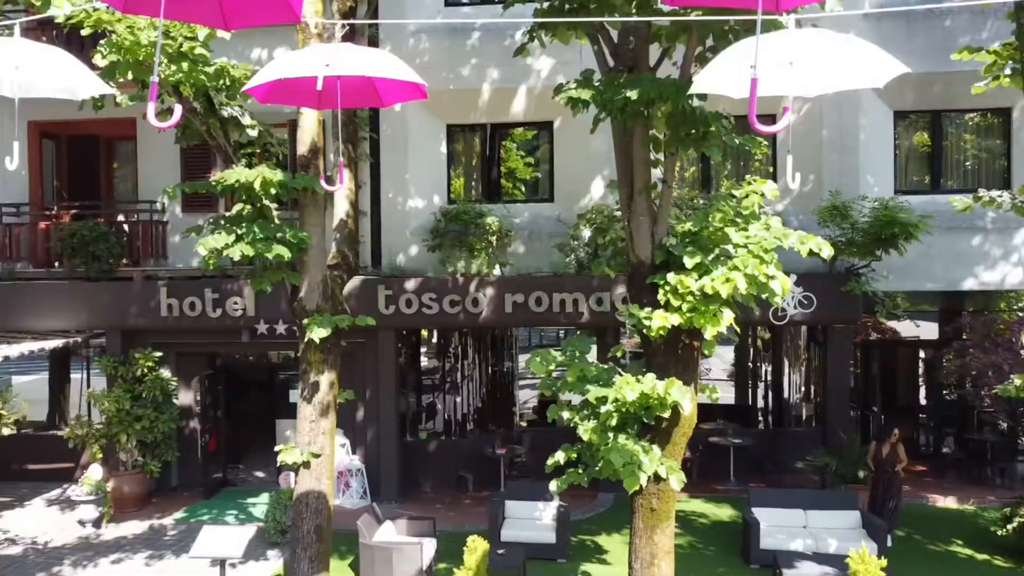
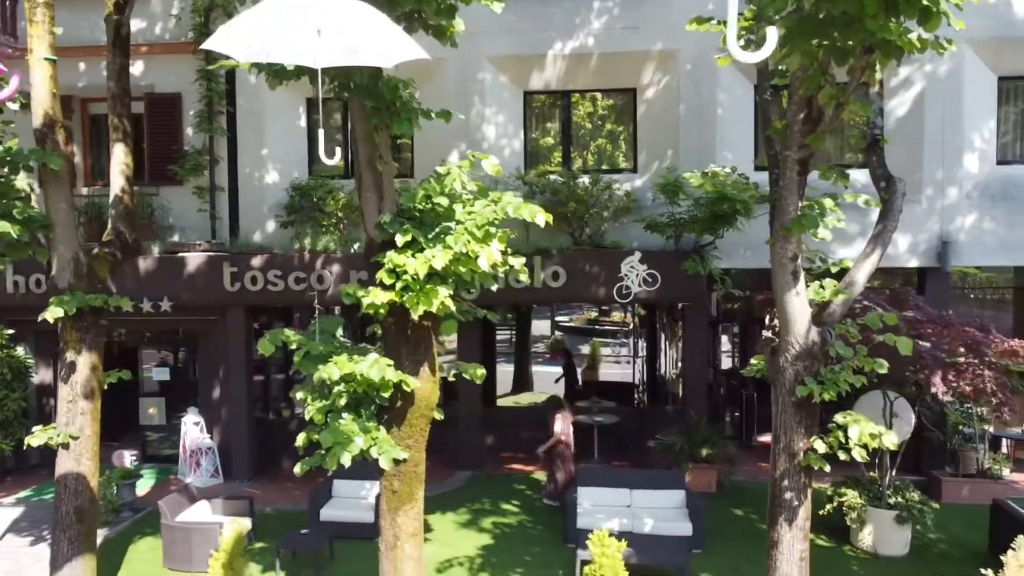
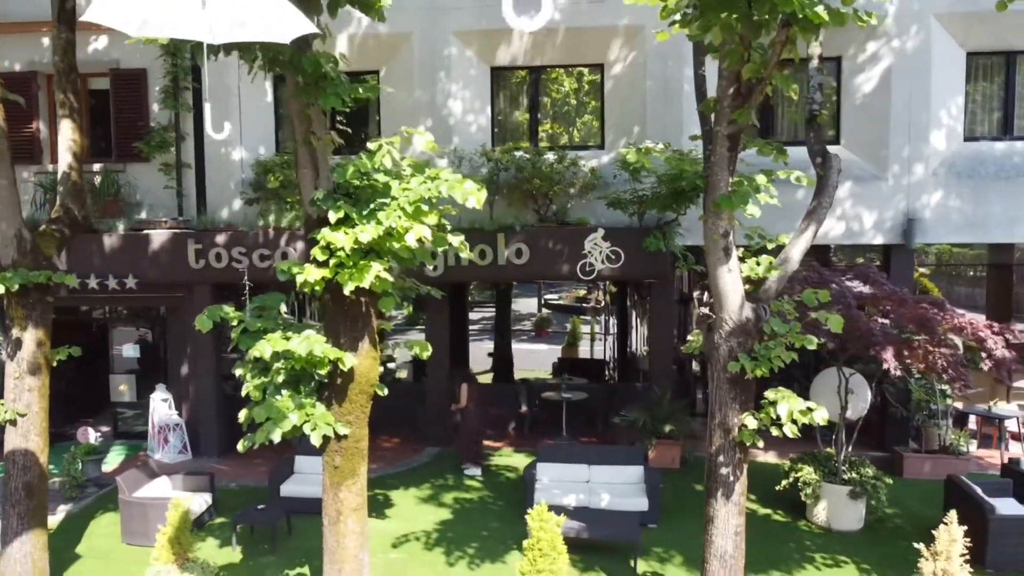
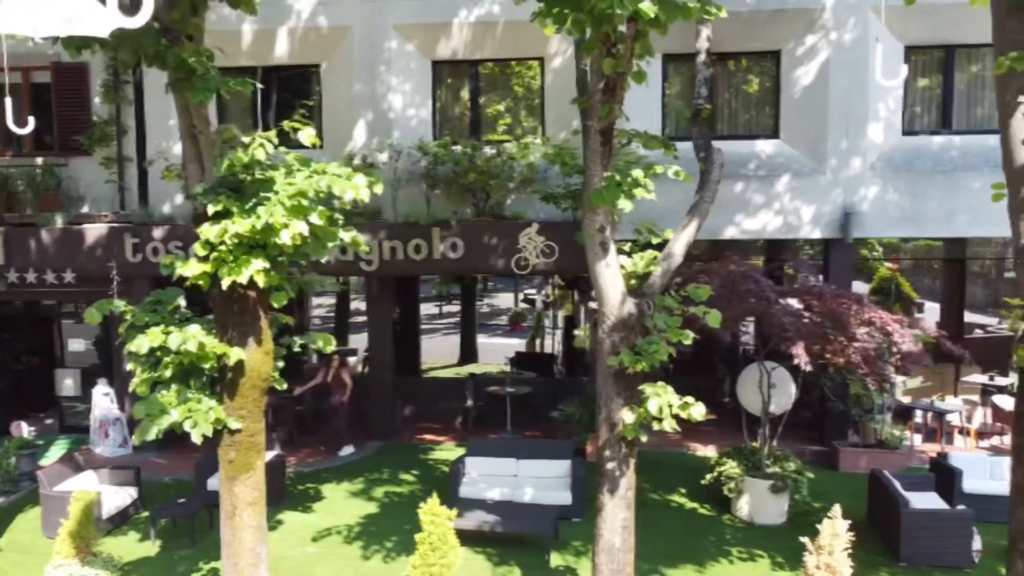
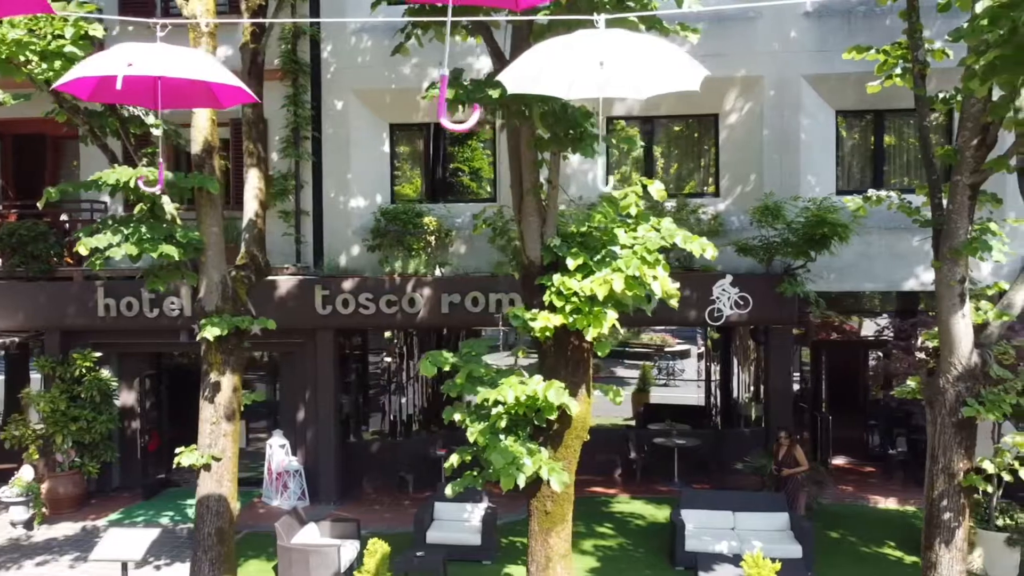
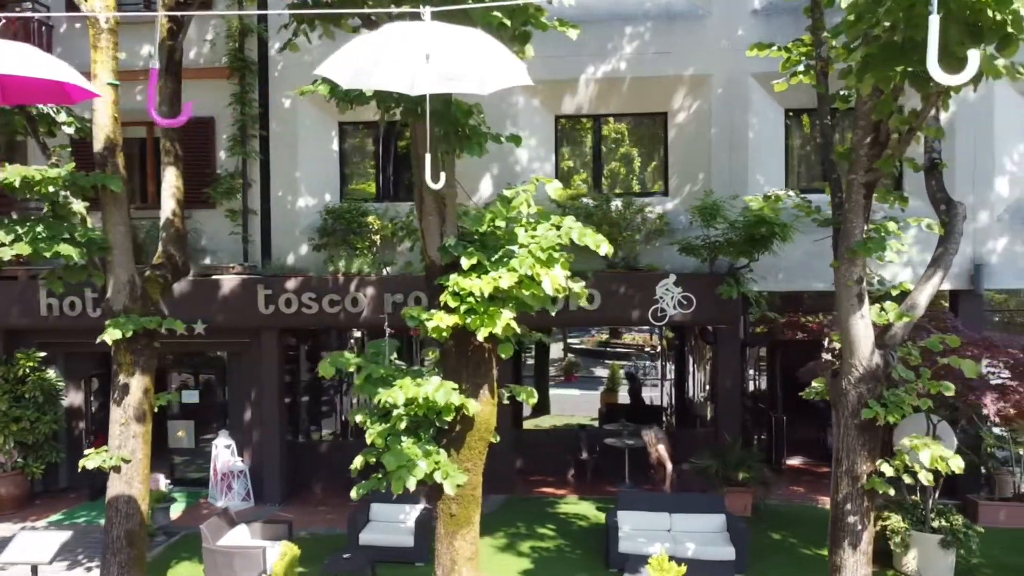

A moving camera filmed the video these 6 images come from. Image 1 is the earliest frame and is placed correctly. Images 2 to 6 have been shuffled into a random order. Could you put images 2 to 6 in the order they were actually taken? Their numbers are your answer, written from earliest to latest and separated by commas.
5, 6, 2, 3, 4
